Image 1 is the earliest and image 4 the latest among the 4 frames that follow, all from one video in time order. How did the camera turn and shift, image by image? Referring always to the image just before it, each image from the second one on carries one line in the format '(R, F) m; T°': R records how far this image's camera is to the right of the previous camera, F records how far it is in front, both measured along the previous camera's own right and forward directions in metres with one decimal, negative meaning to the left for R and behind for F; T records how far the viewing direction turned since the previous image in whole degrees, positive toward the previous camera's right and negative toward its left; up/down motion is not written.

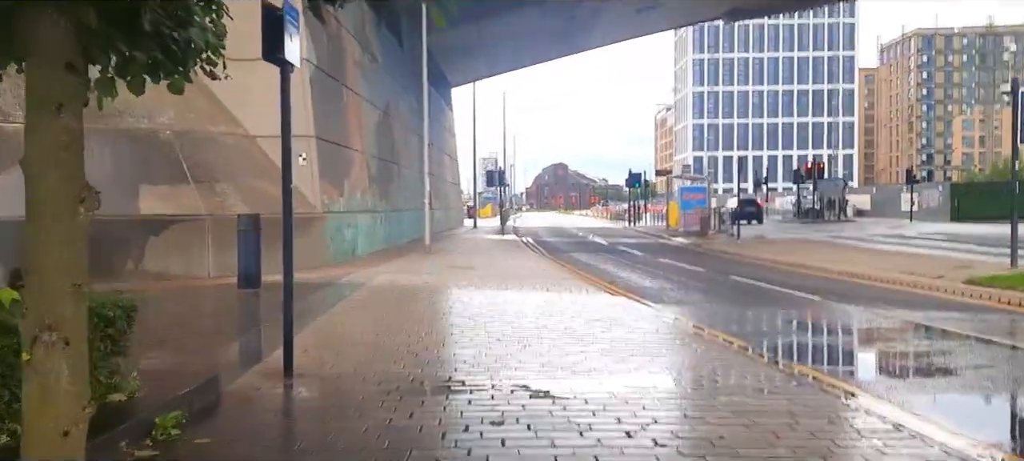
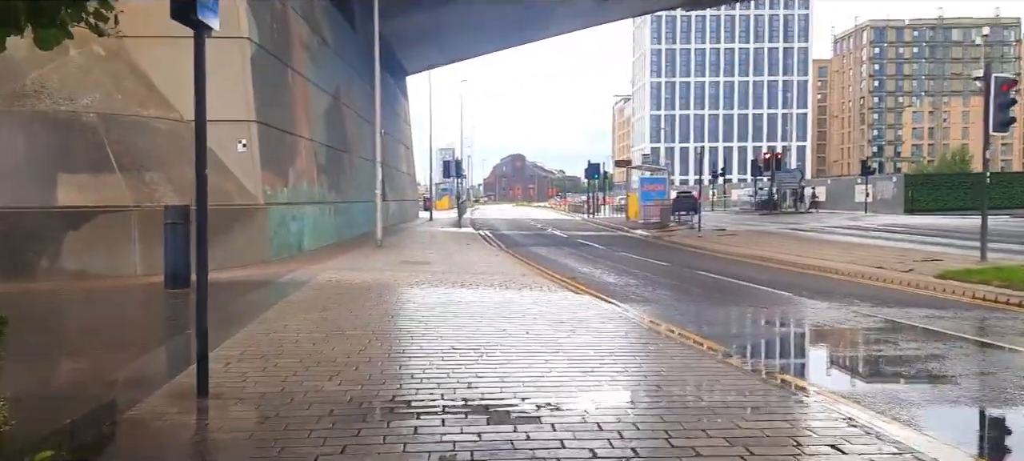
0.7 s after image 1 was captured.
(0.0, +1.0) m; +3°
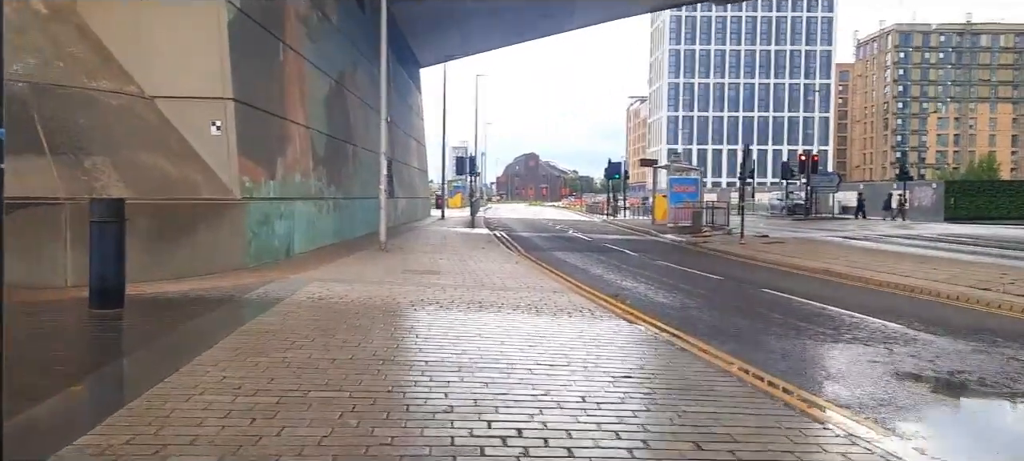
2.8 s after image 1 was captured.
(-0.3, +3.1) m; -1°
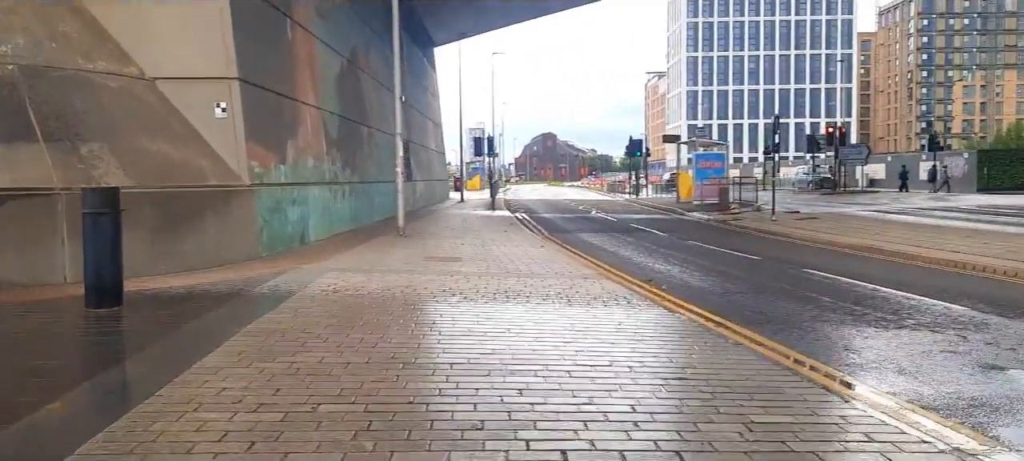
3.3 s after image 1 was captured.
(-0.1, +0.8) m; -1°
